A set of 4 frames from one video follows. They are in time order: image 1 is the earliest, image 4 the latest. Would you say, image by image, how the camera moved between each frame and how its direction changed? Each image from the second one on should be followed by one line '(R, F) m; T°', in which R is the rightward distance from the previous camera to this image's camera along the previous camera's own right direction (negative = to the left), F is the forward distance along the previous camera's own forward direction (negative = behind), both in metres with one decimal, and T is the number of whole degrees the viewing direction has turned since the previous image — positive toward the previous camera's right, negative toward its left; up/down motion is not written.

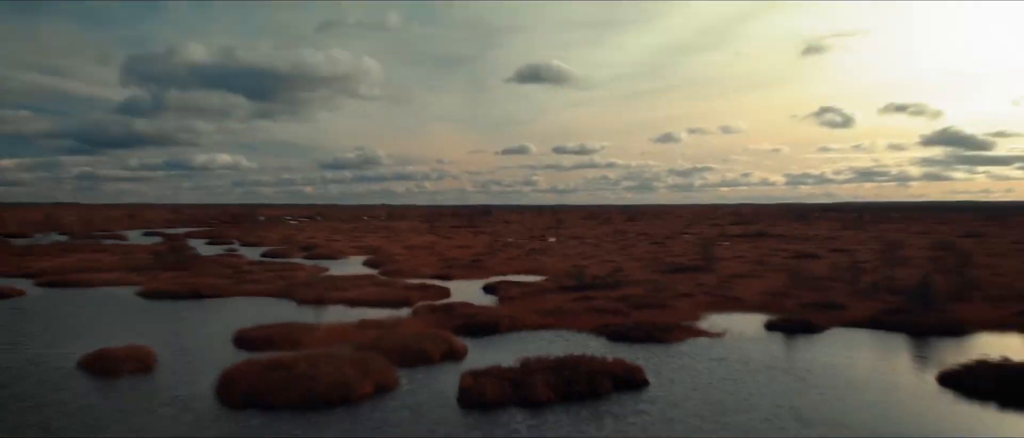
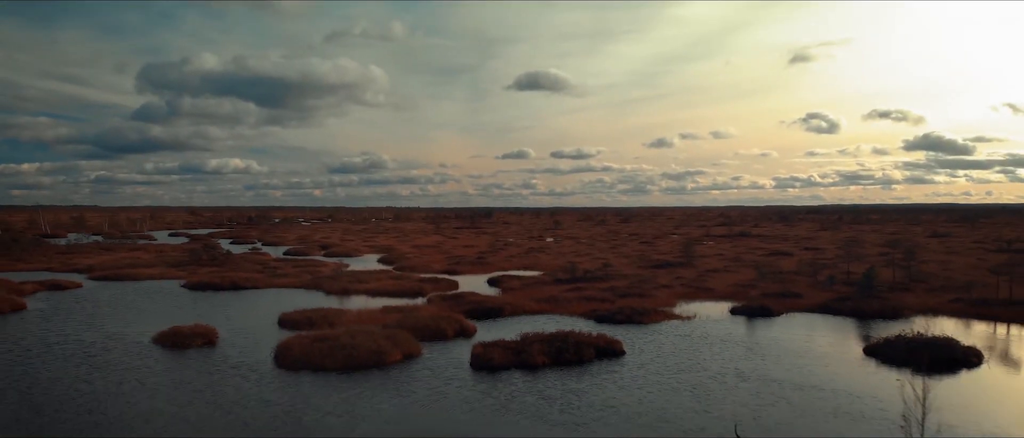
(-0.5, -4.3) m; +1°
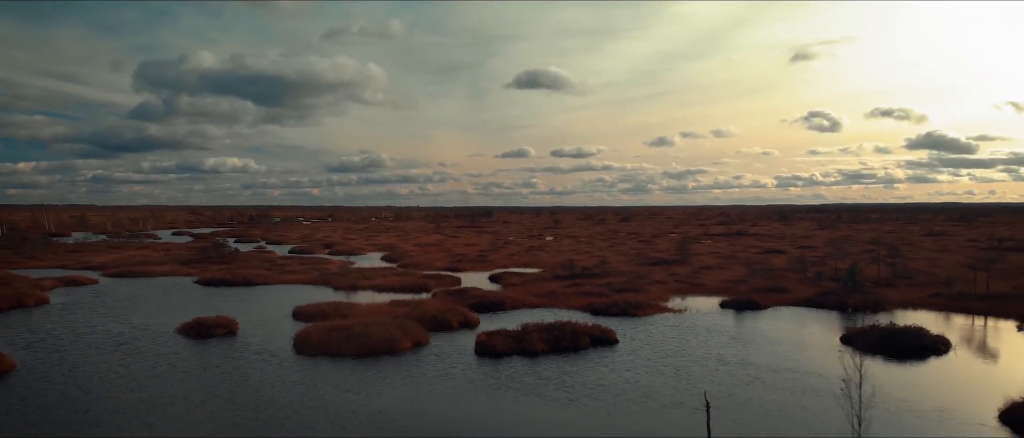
(0.0, -1.9) m; 0°
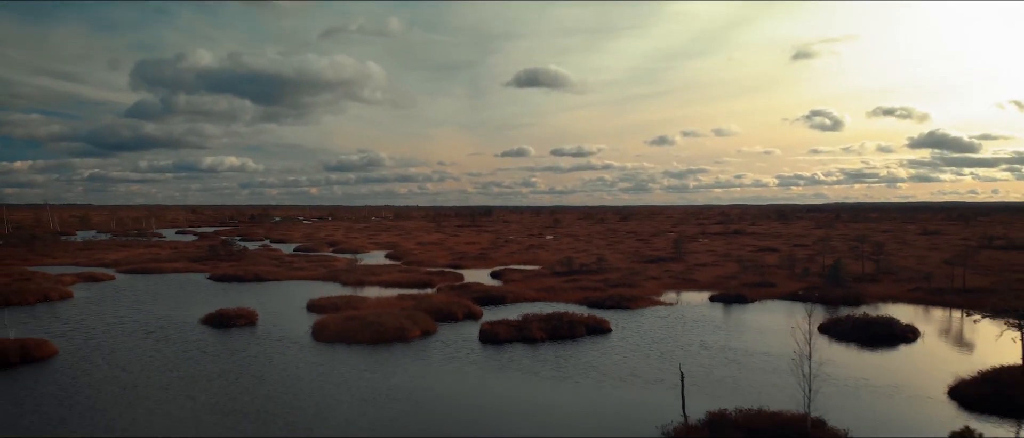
(-0.1, -2.1) m; 0°
